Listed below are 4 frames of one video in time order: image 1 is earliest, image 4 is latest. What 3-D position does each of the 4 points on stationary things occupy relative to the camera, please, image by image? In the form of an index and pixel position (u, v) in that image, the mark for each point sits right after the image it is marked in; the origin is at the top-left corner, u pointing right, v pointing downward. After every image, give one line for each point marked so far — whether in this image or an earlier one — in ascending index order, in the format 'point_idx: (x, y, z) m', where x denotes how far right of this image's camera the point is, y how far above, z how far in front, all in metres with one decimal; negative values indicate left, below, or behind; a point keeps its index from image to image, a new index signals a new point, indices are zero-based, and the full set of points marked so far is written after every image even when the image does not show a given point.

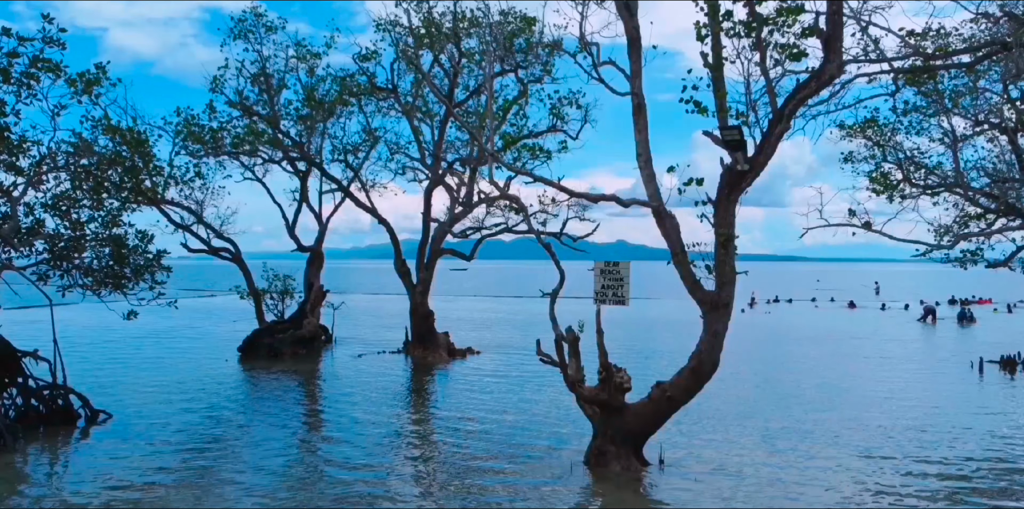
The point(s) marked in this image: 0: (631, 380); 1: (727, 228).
0: (+1.7, -1.8, +12.0) m
1: (+2.8, +0.3, +10.9) m
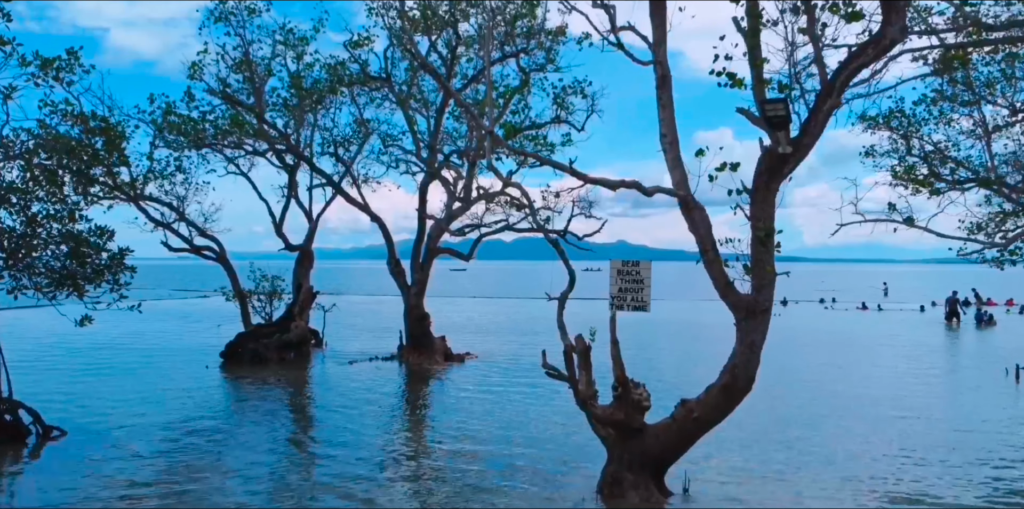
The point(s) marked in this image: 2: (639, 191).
0: (+1.7, -1.8, +10.4) m
1: (+2.8, +0.4, +9.3) m
2: (+1.3, +0.7, +8.6) m
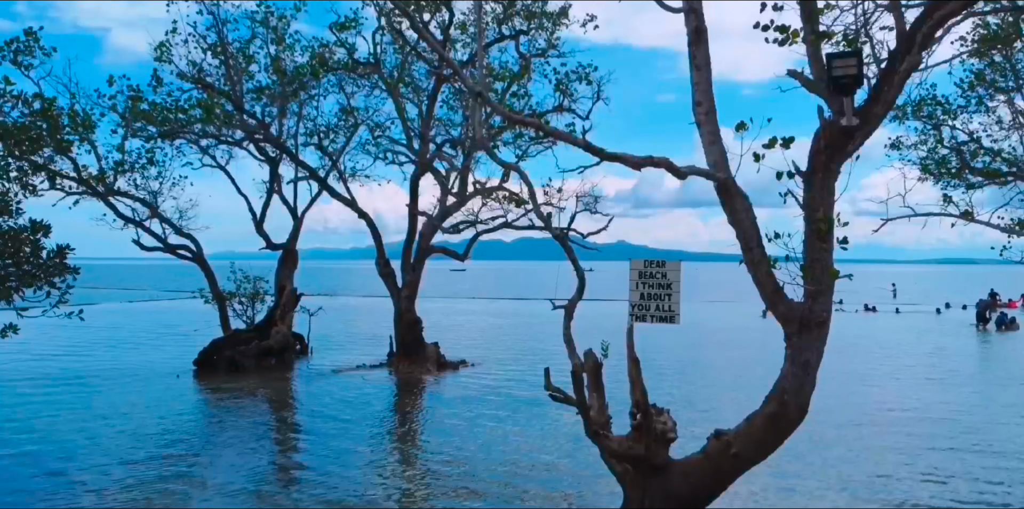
0: (+1.7, -1.8, +8.6) m
1: (+2.8, +0.4, +7.5) m
2: (+1.3, +0.7, +6.7) m
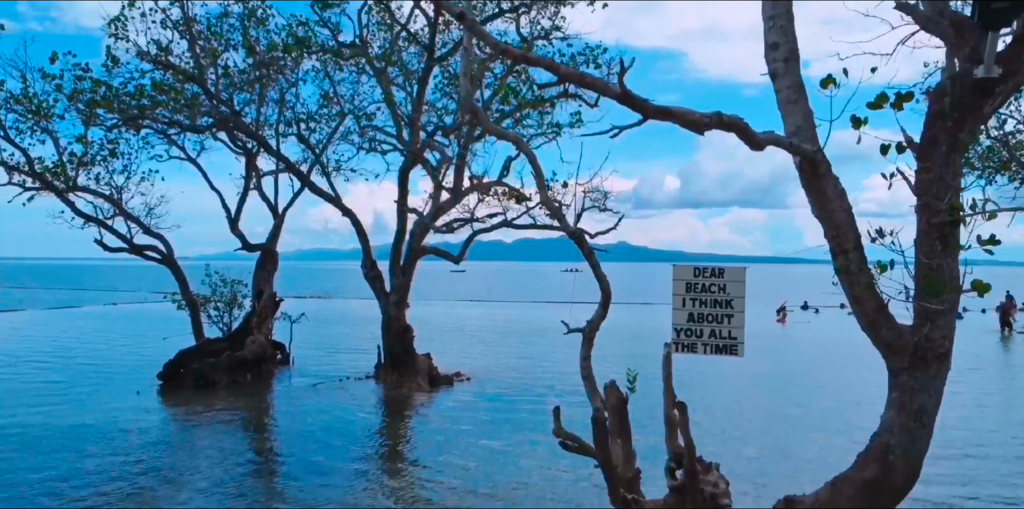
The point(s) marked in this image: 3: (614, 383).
0: (+1.7, -1.8, +6.4) m
1: (+2.7, +0.3, +5.3) m
2: (+1.3, +0.6, +4.5) m
3: (+0.8, -1.0, +6.8) m
